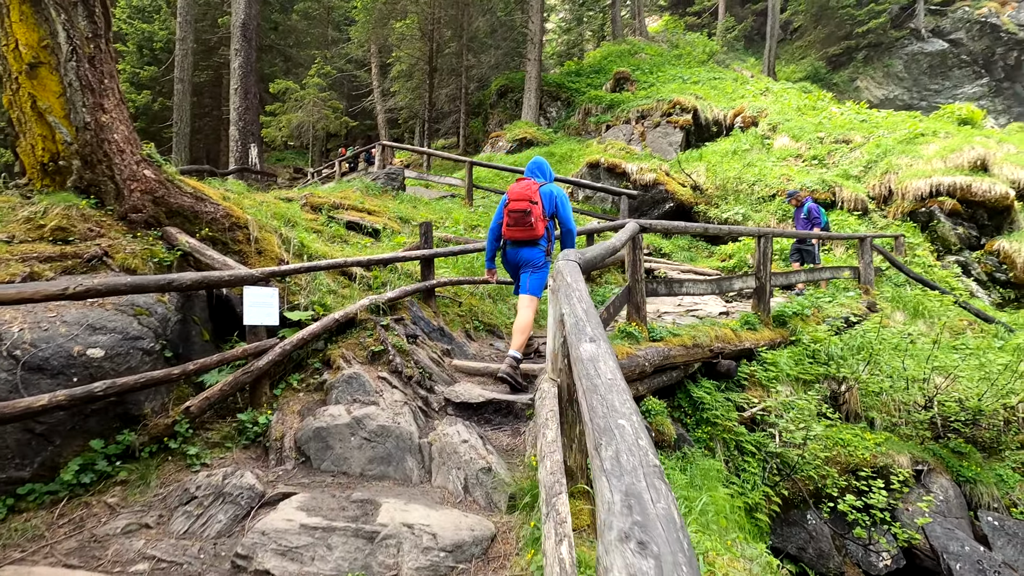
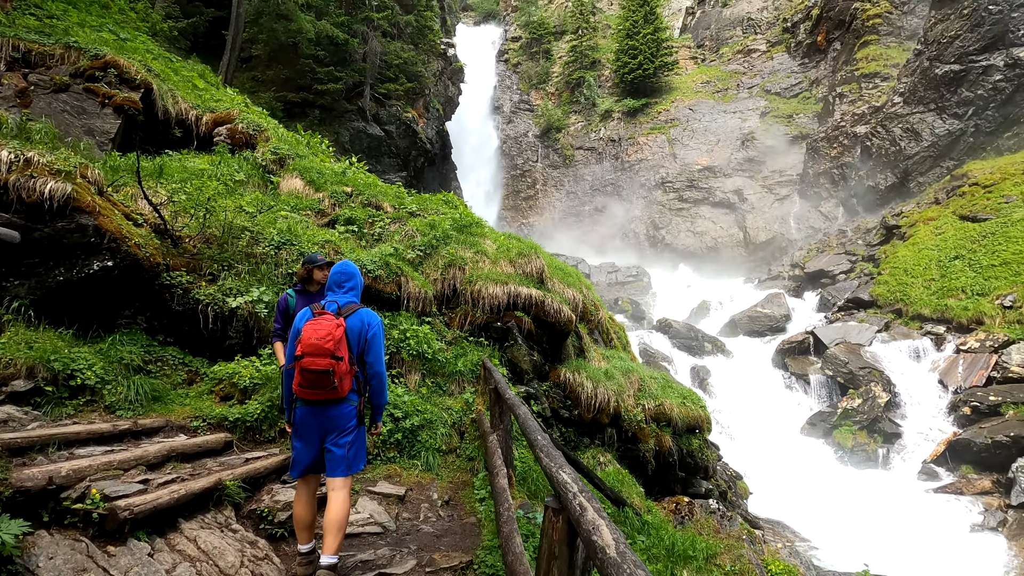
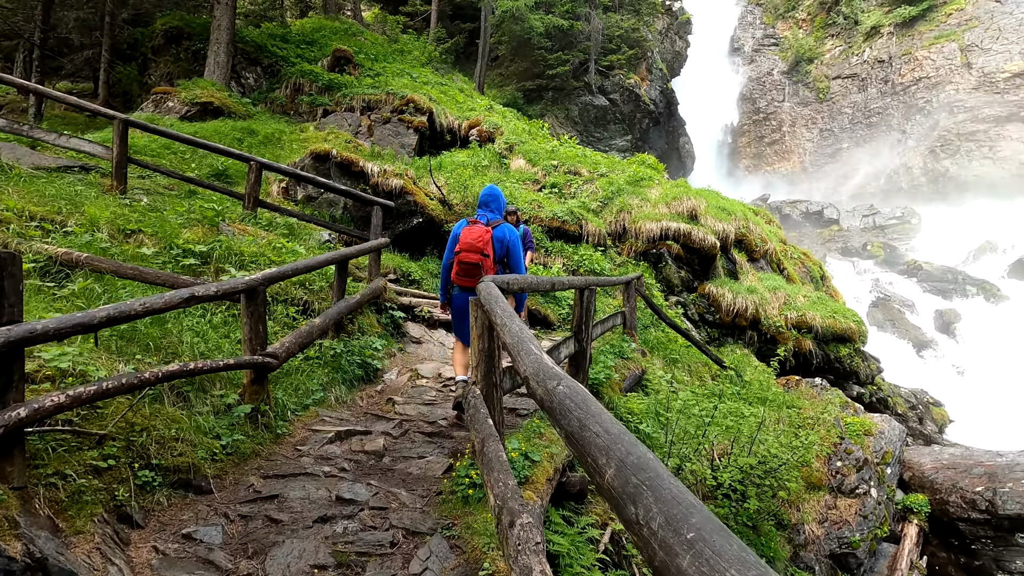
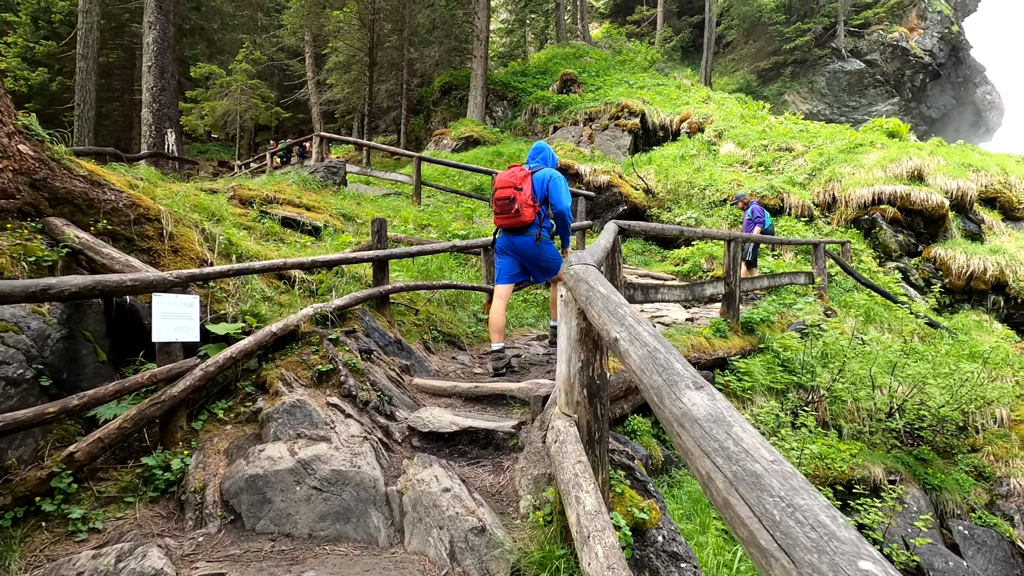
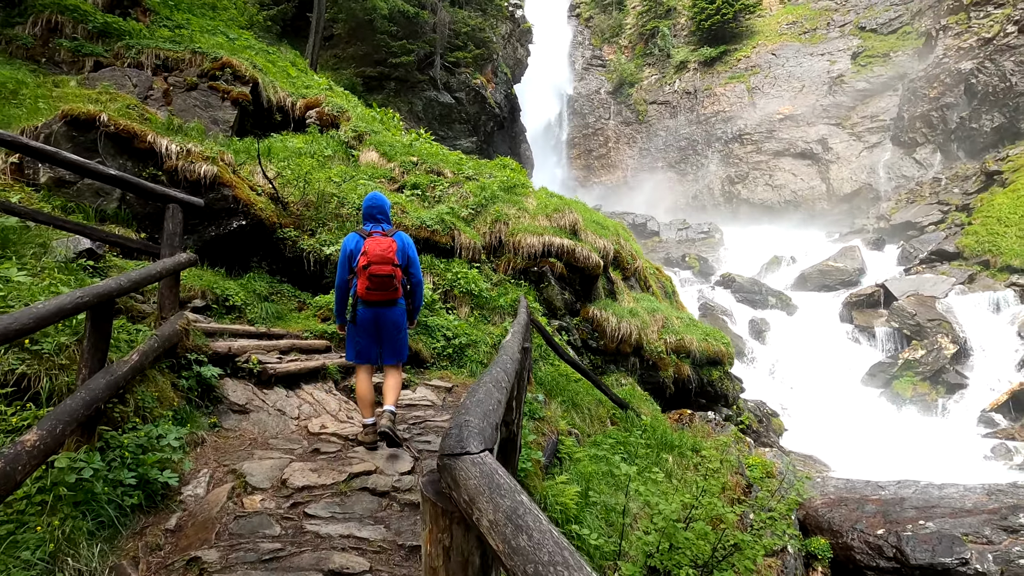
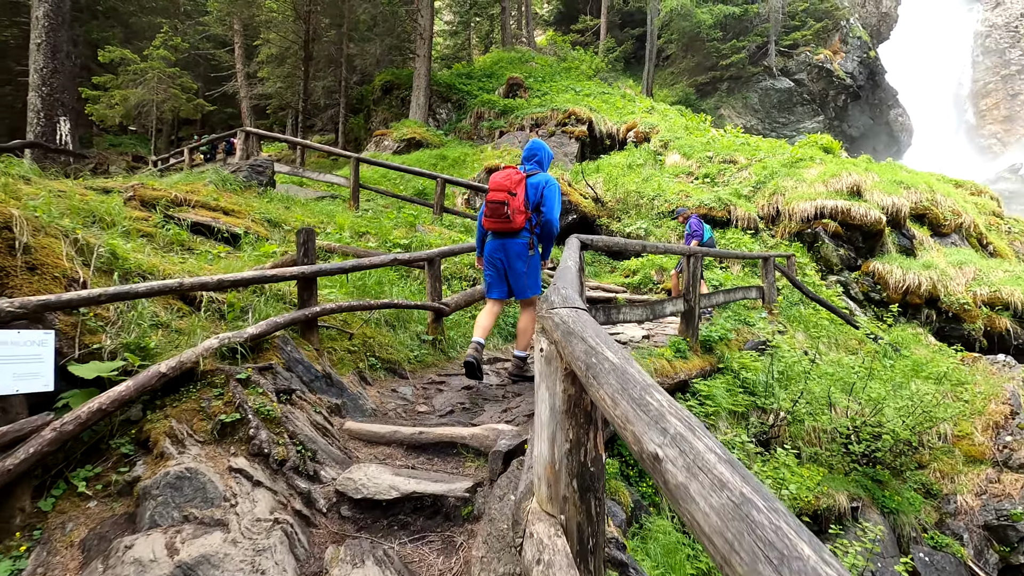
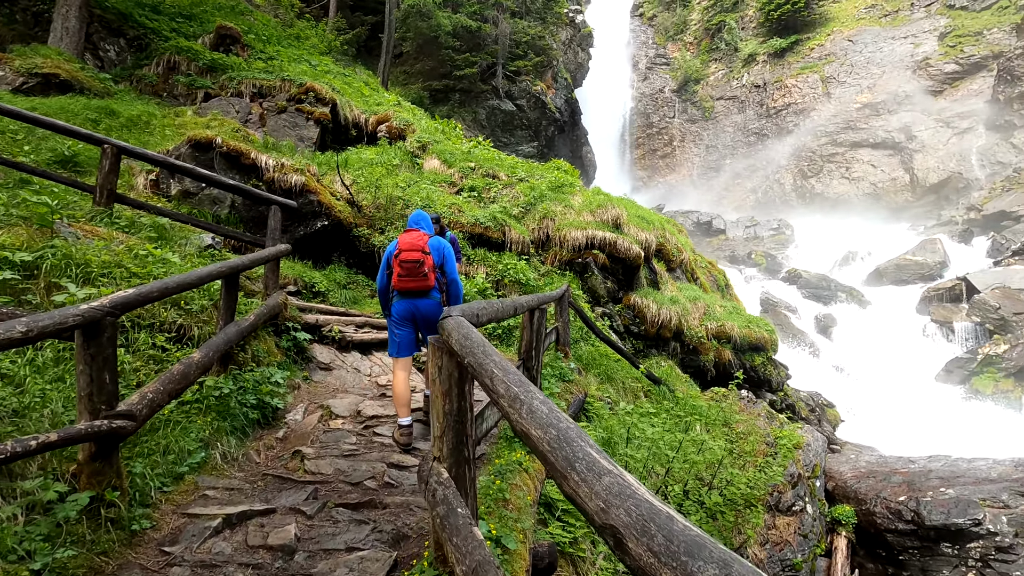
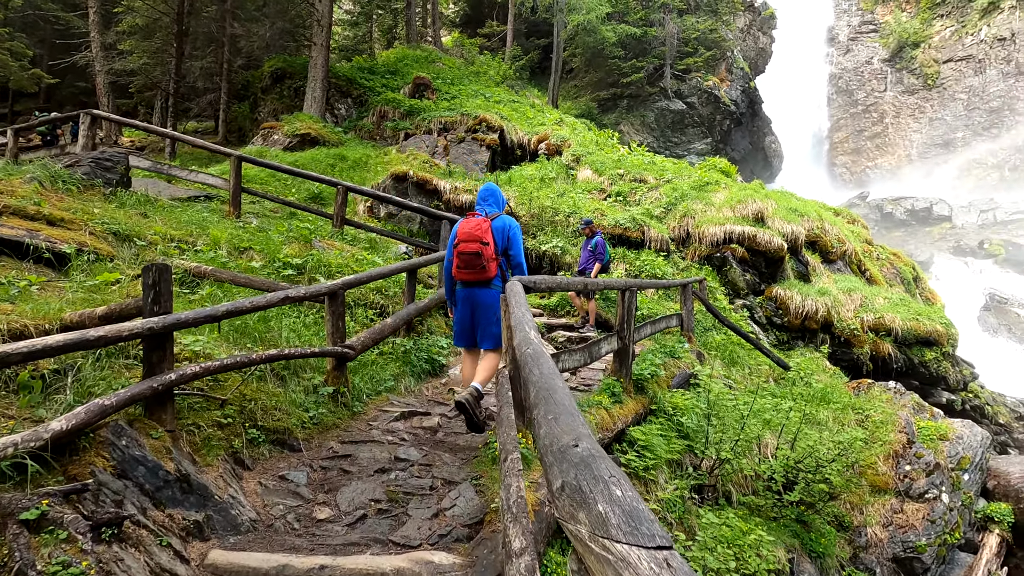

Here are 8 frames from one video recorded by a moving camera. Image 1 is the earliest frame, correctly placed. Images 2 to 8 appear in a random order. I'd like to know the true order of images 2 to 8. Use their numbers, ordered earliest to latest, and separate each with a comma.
4, 6, 8, 3, 7, 5, 2
